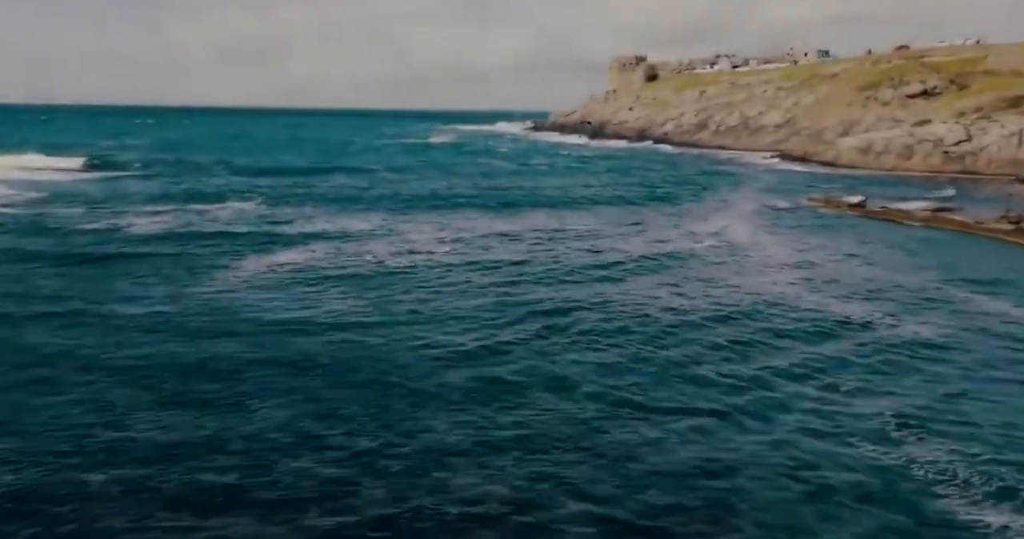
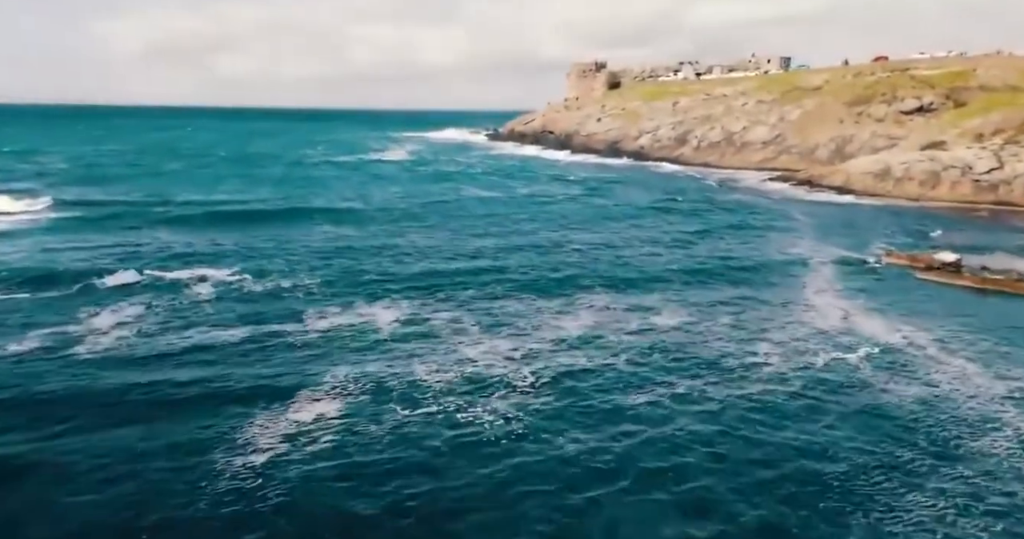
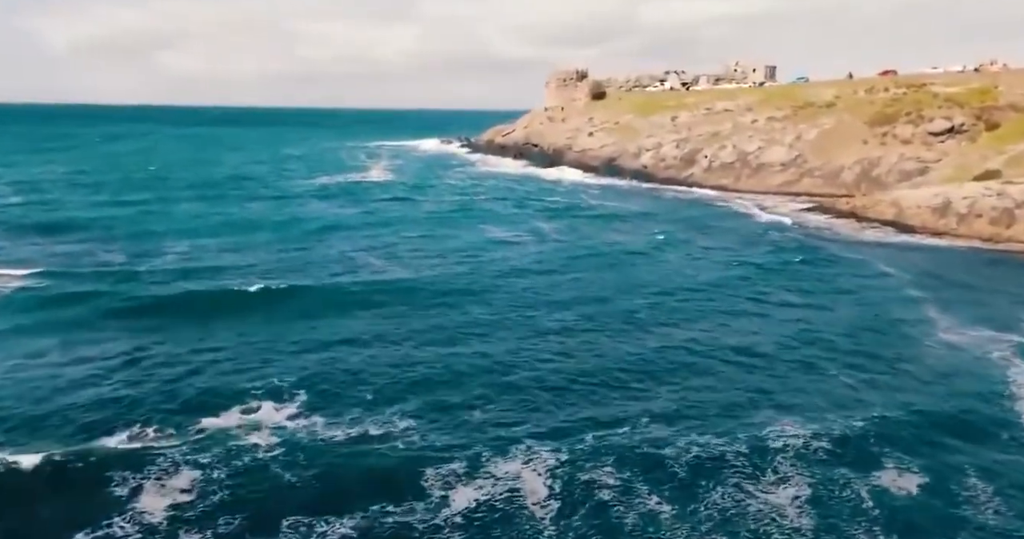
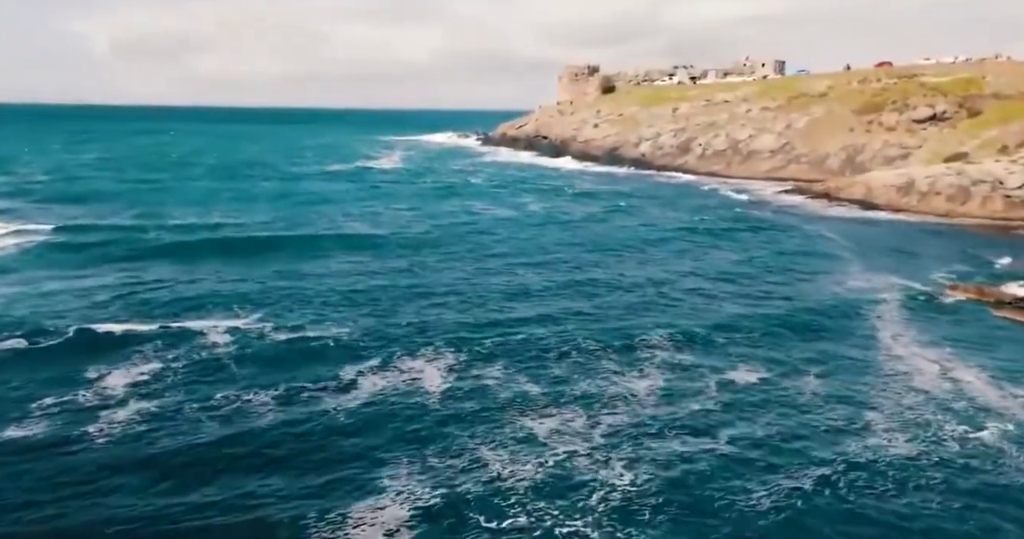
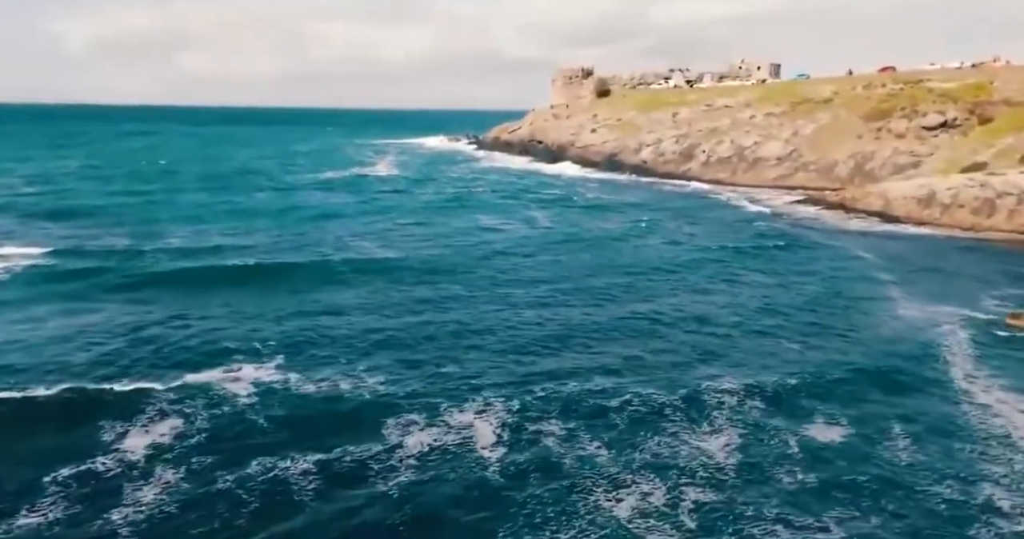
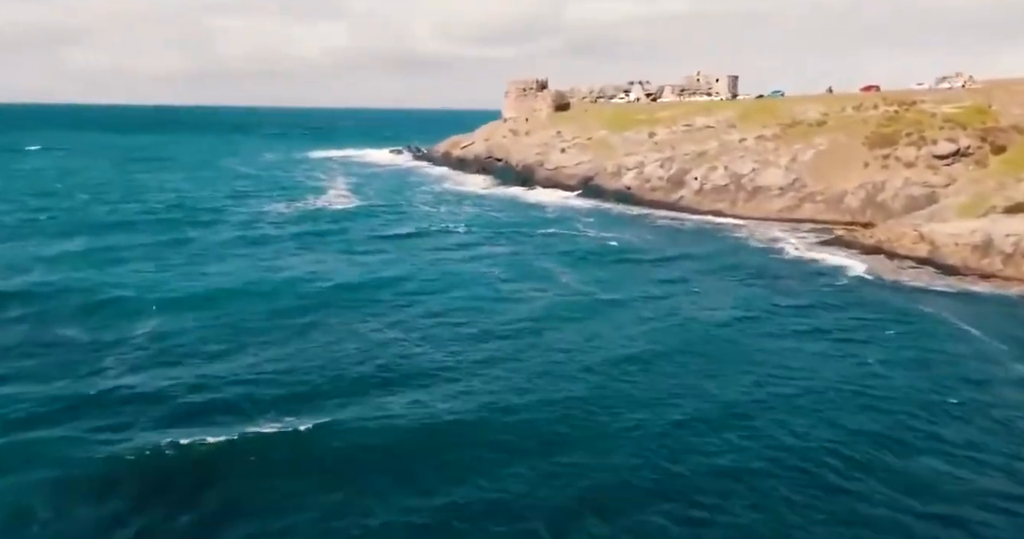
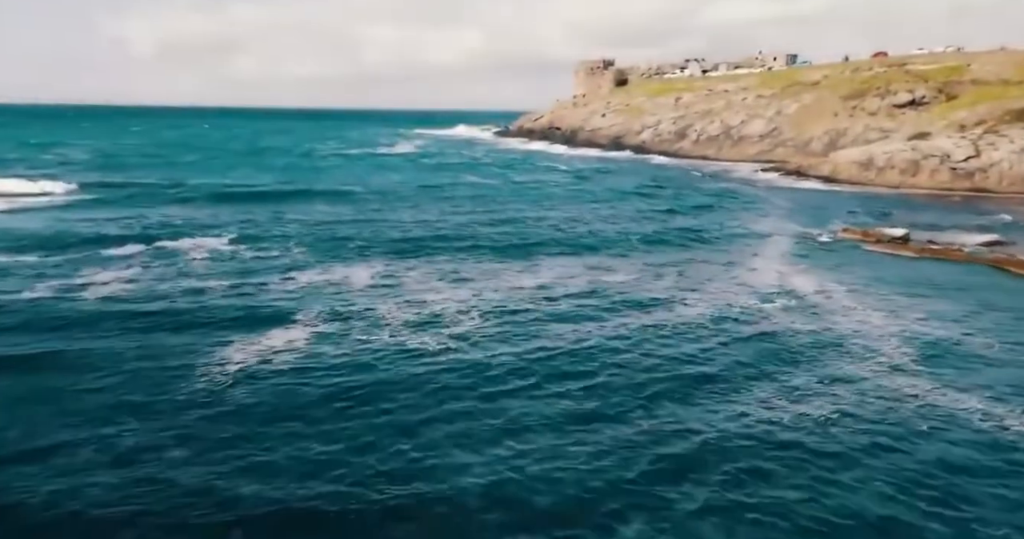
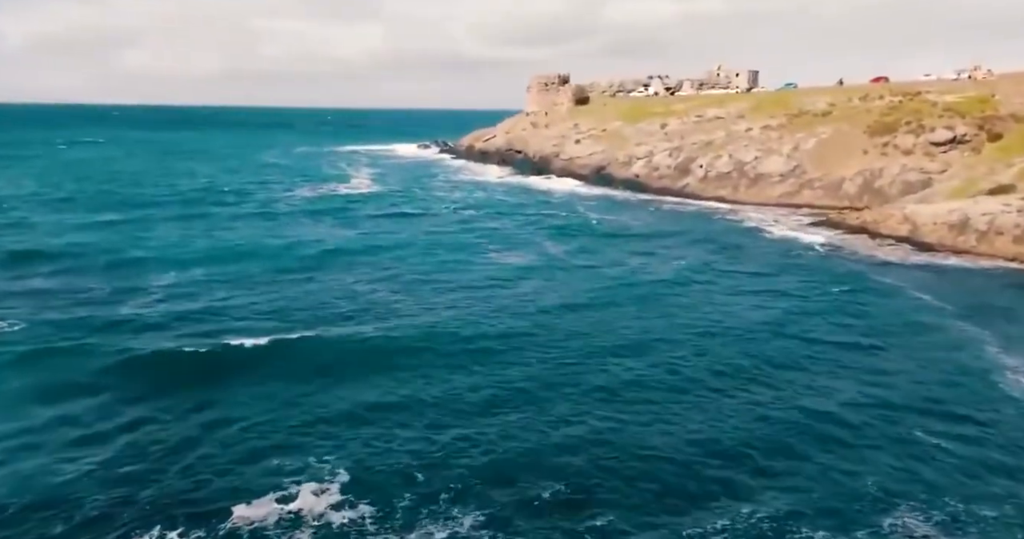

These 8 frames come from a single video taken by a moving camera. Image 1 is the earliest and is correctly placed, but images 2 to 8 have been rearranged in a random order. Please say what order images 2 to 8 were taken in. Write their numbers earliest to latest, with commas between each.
7, 2, 4, 5, 3, 8, 6
